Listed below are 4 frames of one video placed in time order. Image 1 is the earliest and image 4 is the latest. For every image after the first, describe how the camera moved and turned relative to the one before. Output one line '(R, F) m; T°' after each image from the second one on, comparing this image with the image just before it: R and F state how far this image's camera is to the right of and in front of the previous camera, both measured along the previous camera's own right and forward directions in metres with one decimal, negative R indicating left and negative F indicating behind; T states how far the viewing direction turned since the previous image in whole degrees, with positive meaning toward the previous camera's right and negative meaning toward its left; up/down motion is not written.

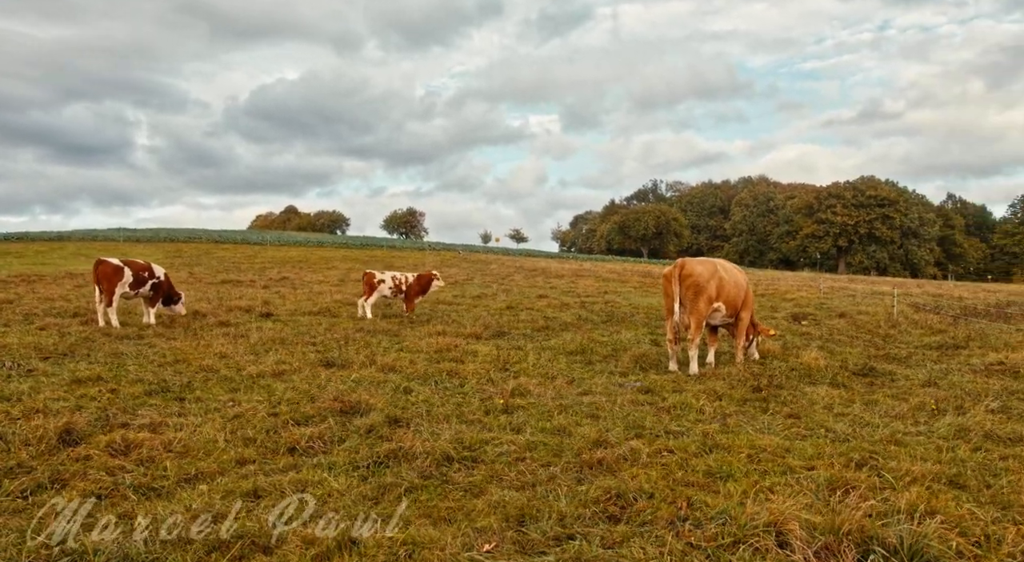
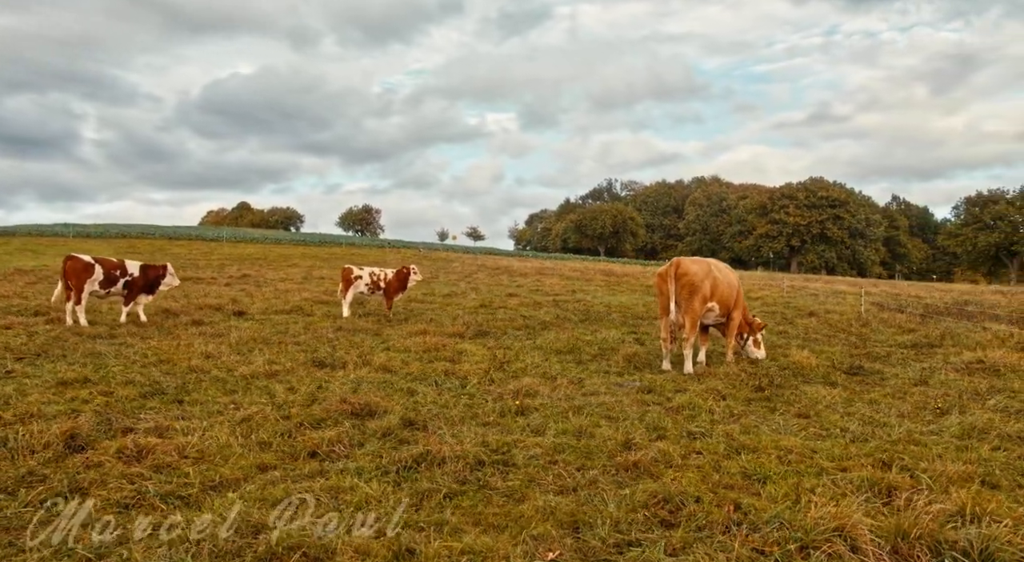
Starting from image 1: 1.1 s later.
(-0.5, +0.1) m; +3°
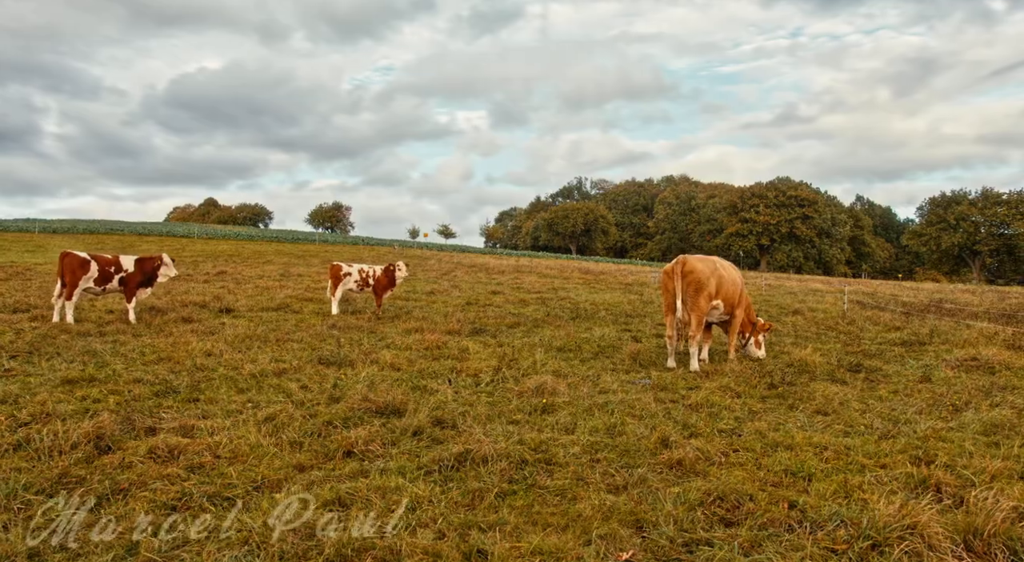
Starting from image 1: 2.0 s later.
(-0.5, +0.1) m; +2°
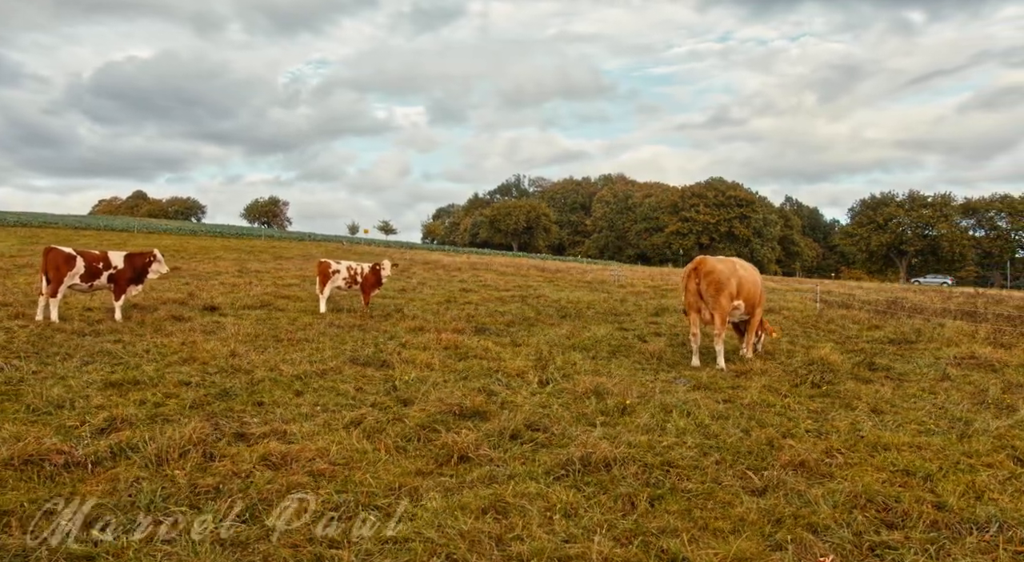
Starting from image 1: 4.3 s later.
(-1.2, +0.1) m; +4°
